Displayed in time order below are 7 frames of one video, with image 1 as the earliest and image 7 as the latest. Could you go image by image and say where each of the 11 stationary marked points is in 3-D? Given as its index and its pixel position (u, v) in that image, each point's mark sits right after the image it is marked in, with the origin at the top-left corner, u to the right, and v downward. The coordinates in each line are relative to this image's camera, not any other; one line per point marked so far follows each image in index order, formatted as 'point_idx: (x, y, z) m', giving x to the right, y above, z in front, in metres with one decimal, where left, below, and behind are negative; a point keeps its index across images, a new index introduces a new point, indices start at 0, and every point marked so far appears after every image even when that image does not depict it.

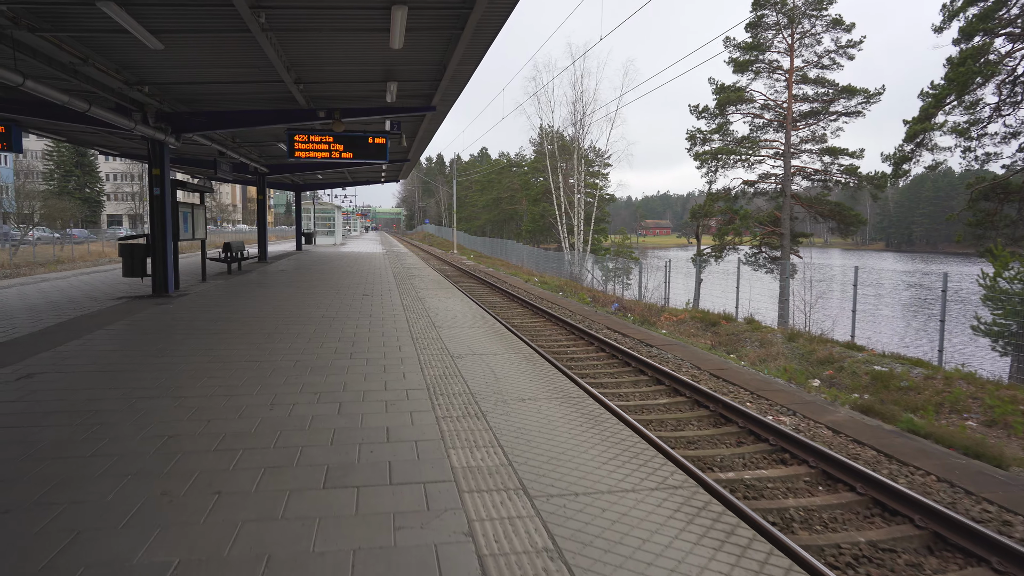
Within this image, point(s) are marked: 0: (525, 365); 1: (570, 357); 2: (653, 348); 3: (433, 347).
0: (+0.1, -0.8, +7.4) m
1: (+0.9, -1.0, +10.0) m
2: (+2.3, -1.0, +11.0) m
3: (-0.8, -0.7, +7.6) m
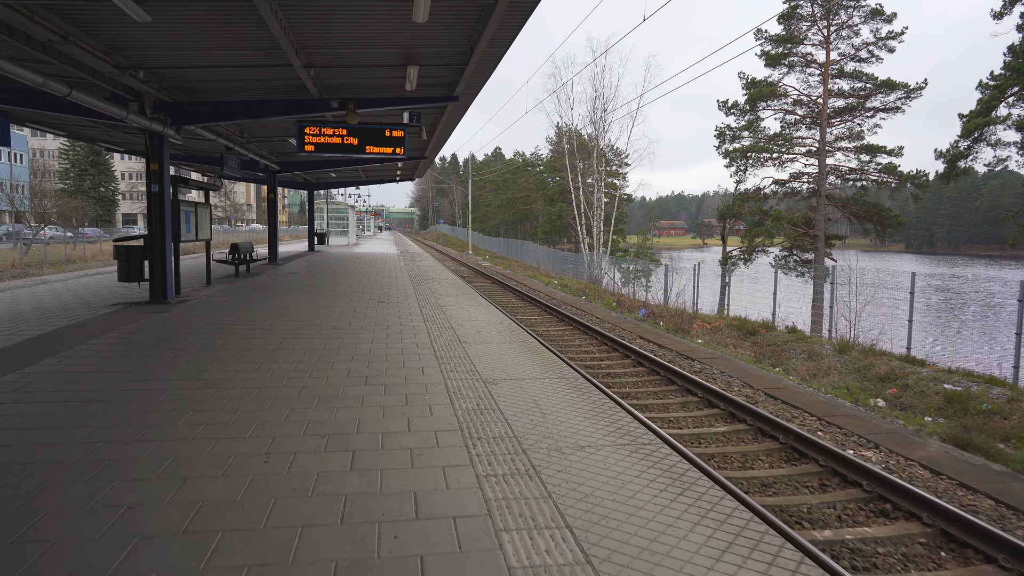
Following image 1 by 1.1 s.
0: (+0.5, -0.9, +6.5) m
1: (+1.2, -1.1, +9.0) m
2: (+2.7, -1.1, +10.0) m
3: (-0.5, -0.8, +6.7) m
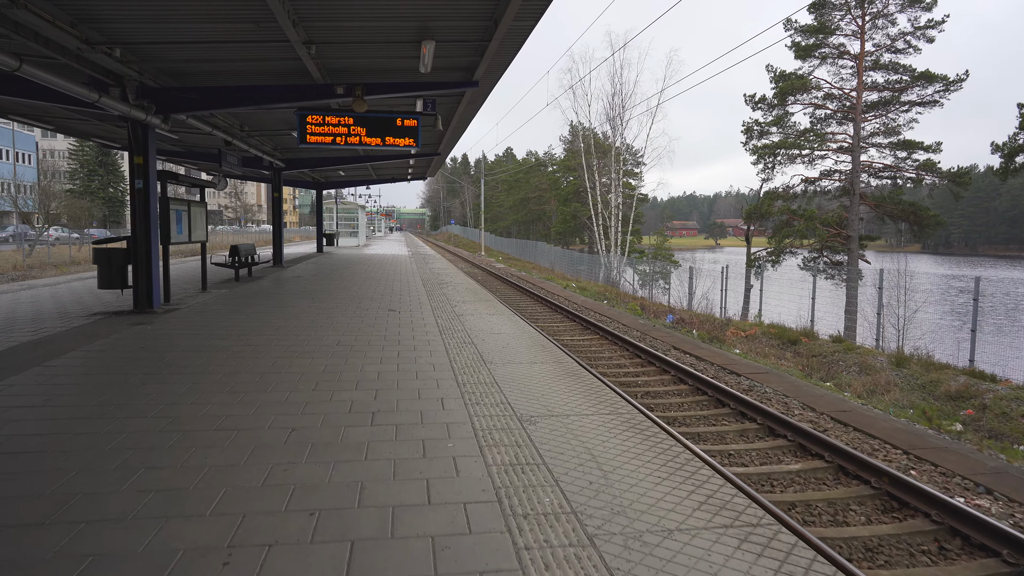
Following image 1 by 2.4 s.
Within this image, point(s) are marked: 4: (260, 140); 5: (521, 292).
0: (+0.8, -1.0, +5.4) m
1: (+1.5, -1.2, +8.0) m
2: (+3.0, -1.2, +9.0) m
3: (-0.2, -0.9, +5.7) m
4: (-5.4, +3.2, +14.9) m
5: (+0.2, -0.1, +19.0) m
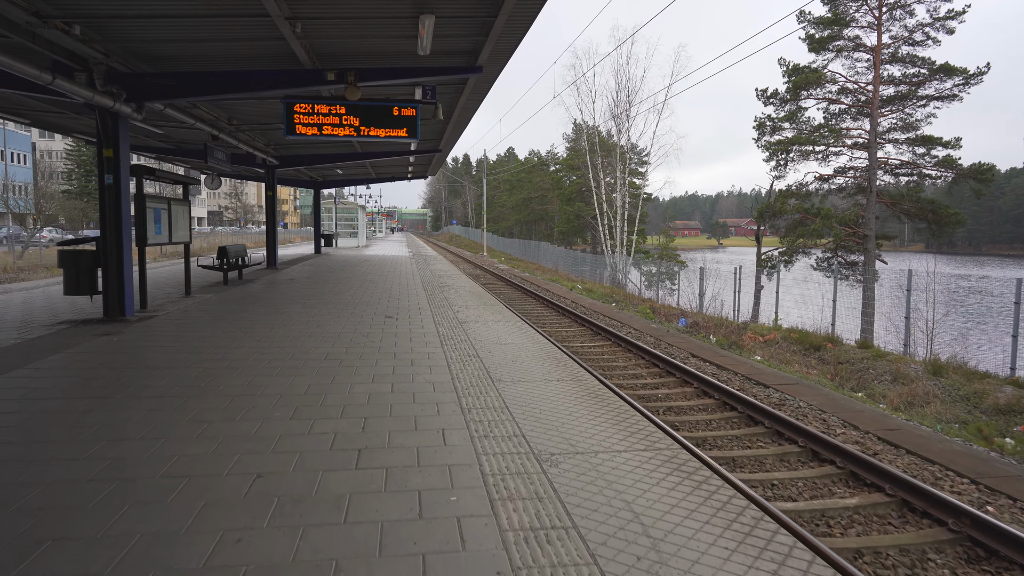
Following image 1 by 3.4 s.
0: (+0.8, -1.1, +4.7) m
1: (+1.6, -1.3, +7.2) m
2: (+3.1, -1.2, +8.2) m
3: (-0.1, -1.0, +4.9) m
4: (-5.3, +3.1, +14.1) m
5: (+0.3, -0.2, +18.2) m
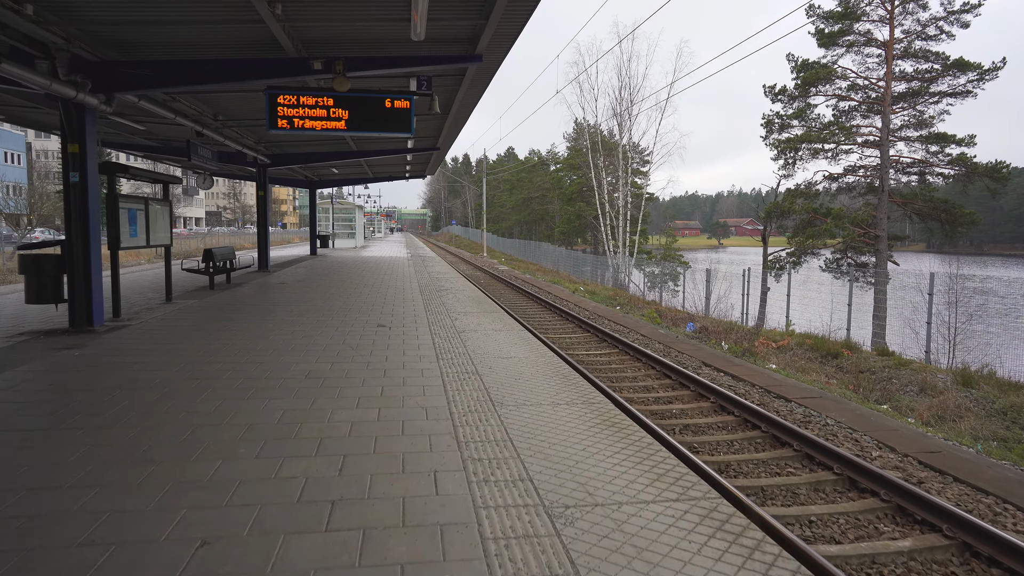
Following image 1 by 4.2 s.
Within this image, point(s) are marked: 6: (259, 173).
0: (+0.9, -1.2, +4.1) m
1: (+1.7, -1.4, +6.6) m
2: (+3.1, -1.3, +7.6) m
3: (-0.1, -1.0, +4.3) m
4: (-5.2, +3.0, +13.5) m
5: (+0.4, -0.2, +17.6) m
6: (-6.5, +3.0, +18.2) m
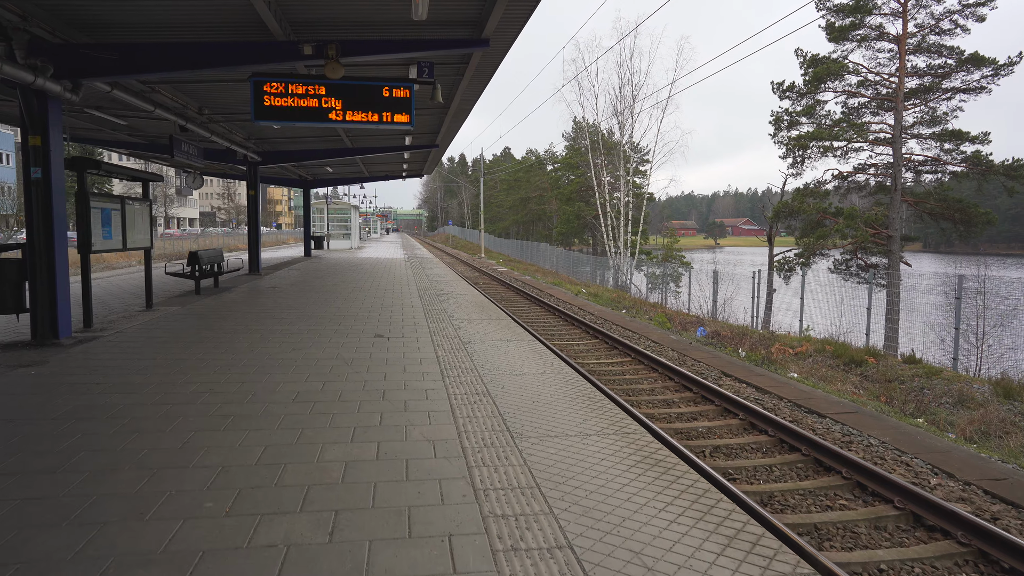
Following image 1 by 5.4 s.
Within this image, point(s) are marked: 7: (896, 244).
0: (+1.0, -1.2, +3.4) m
1: (+1.8, -1.4, +6.0) m
2: (+3.2, -1.4, +7.0) m
3: (0.0, -1.1, +3.7) m
4: (-5.2, +2.9, +12.8) m
5: (+0.4, -0.3, +17.0) m
6: (-6.5, +2.9, +17.5) m
7: (+10.6, +1.2, +19.5) m
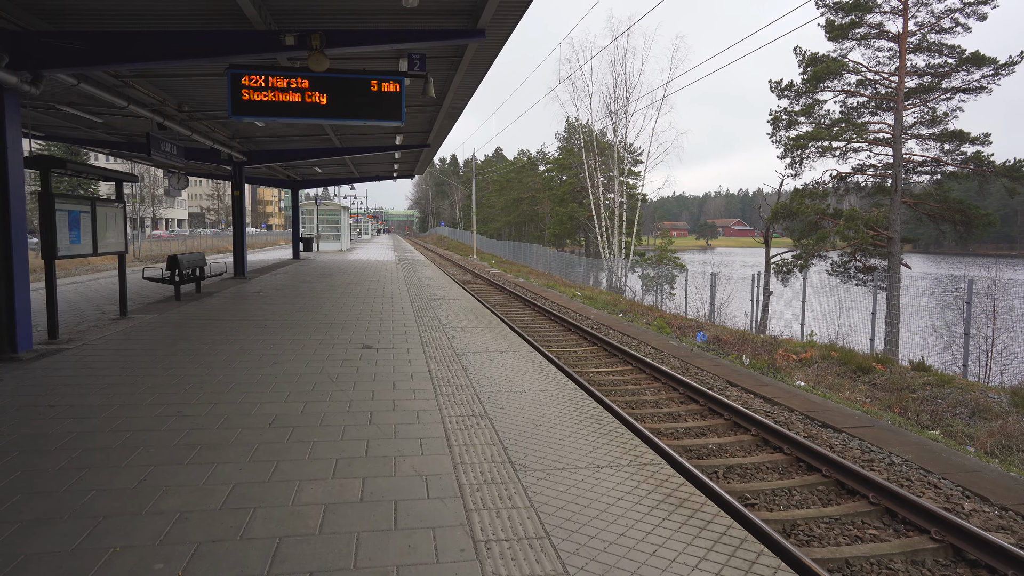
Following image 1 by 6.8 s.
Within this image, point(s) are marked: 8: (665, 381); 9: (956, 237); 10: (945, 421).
0: (+1.0, -1.3, +3.0) m
1: (+1.8, -1.5, +5.5) m
2: (+3.2, -1.4, +6.5) m
3: (+0.1, -1.2, +3.2) m
4: (-5.3, +2.9, +12.3) m
5: (+0.3, -0.4, +16.5) m
6: (-6.6, +2.8, +16.9) m
7: (+10.5, +1.2, +19.2) m
8: (+1.9, -1.1, +8.7) m
9: (+12.4, +1.4, +19.5) m
10: (+5.0, -1.6, +8.2) m
